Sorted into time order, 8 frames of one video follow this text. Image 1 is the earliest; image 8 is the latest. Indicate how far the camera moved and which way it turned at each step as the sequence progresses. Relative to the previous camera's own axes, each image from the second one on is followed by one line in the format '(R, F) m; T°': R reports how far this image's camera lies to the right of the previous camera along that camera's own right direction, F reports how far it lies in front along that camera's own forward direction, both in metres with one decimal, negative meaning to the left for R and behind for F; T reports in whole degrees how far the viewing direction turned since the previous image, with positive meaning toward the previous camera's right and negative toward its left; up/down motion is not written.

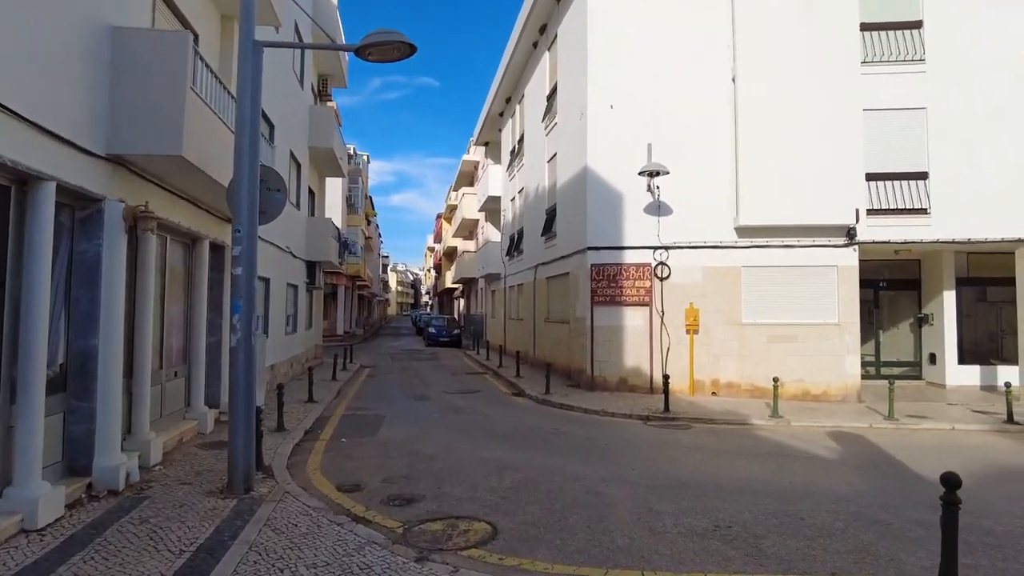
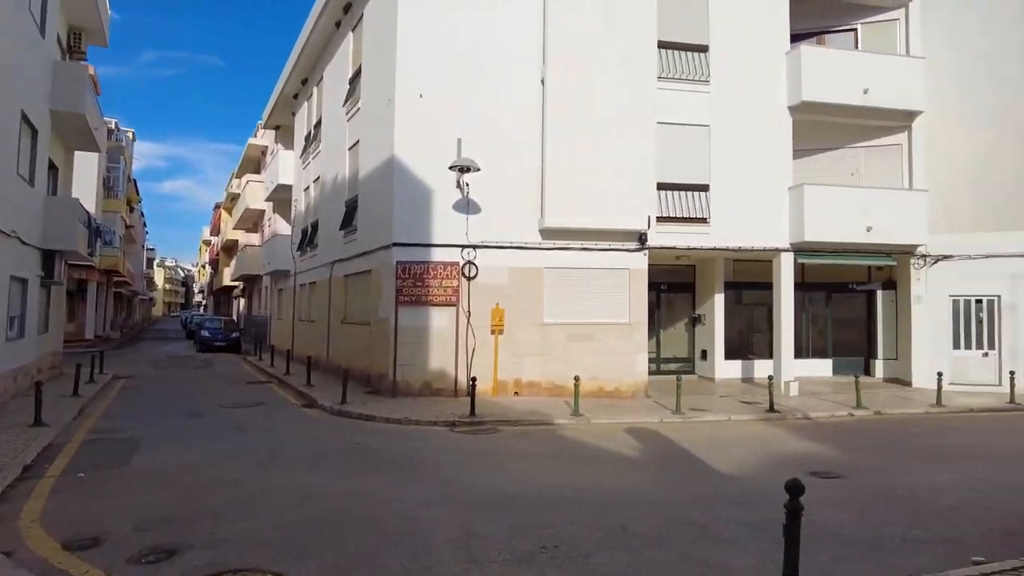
(-0.1, +0.9) m; +18°
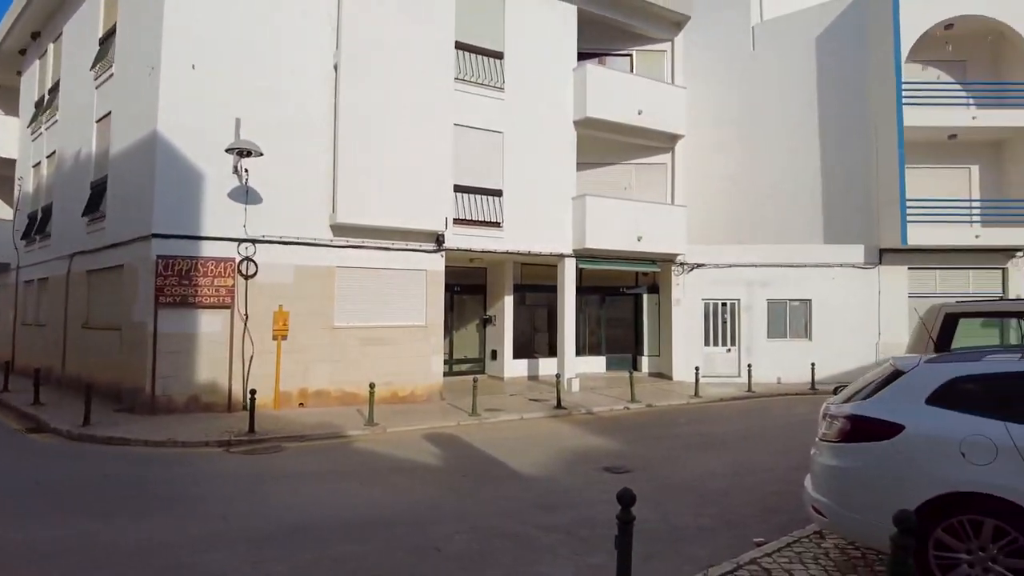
(-0.2, +0.5) m; +19°
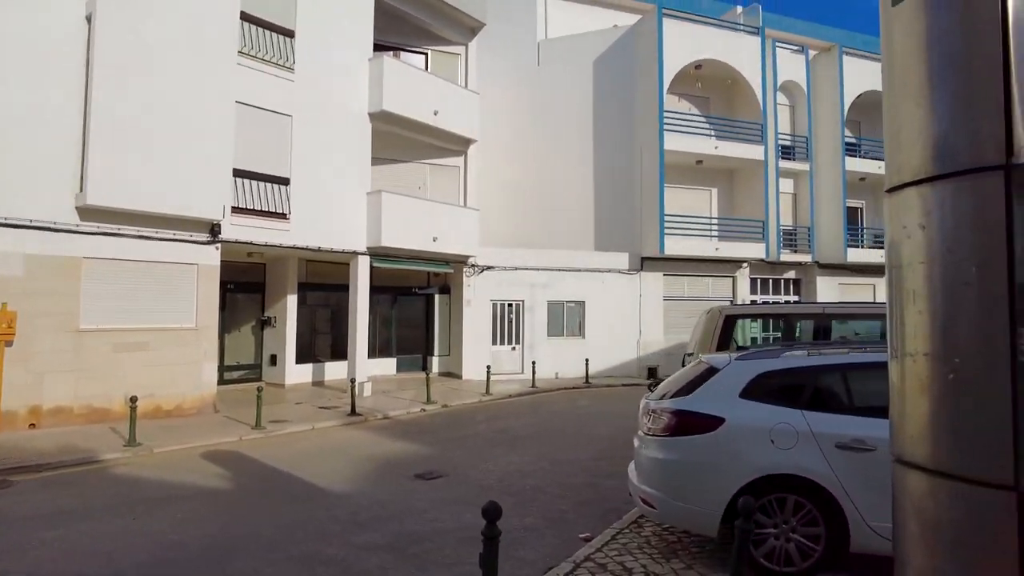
(-0.5, +0.4) m; +20°
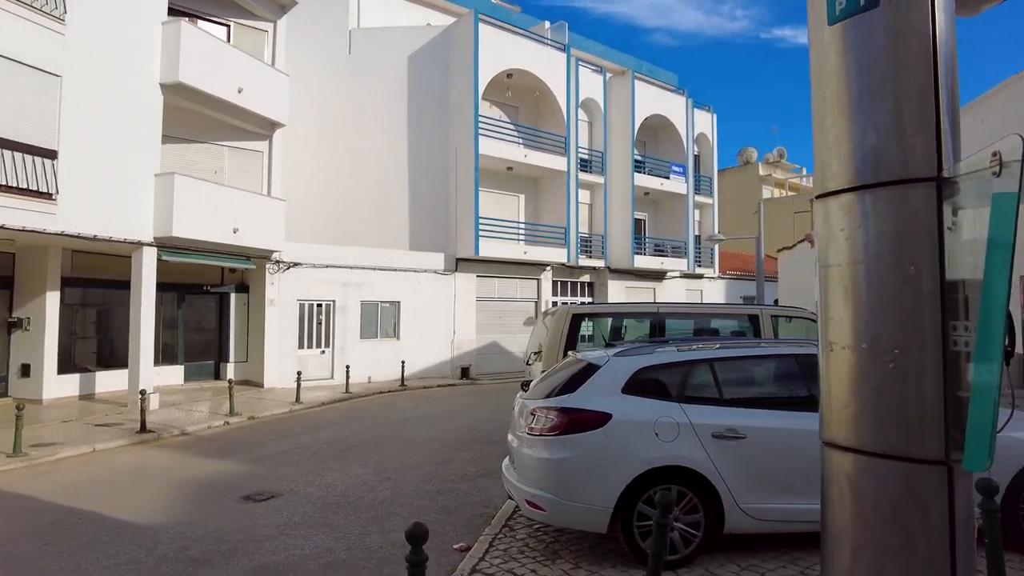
(-0.7, +0.4) m; +19°
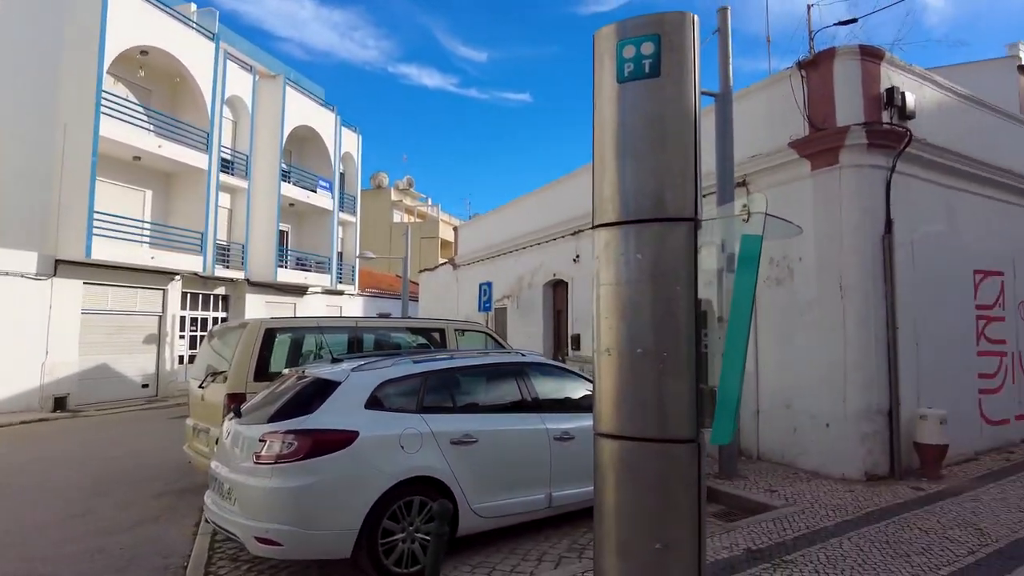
(-0.9, +0.3) m; +33°
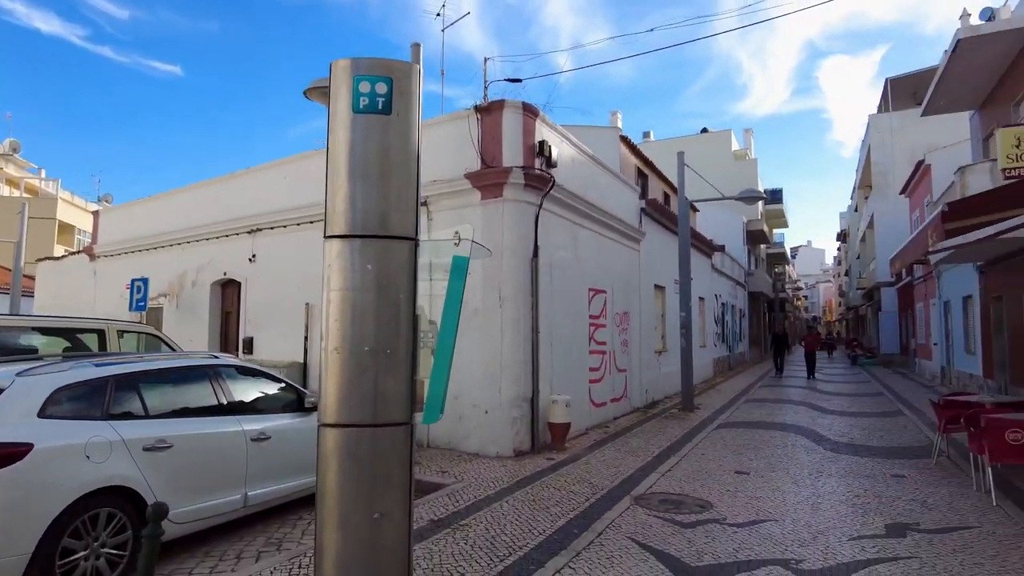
(-0.5, -0.4) m; +29°
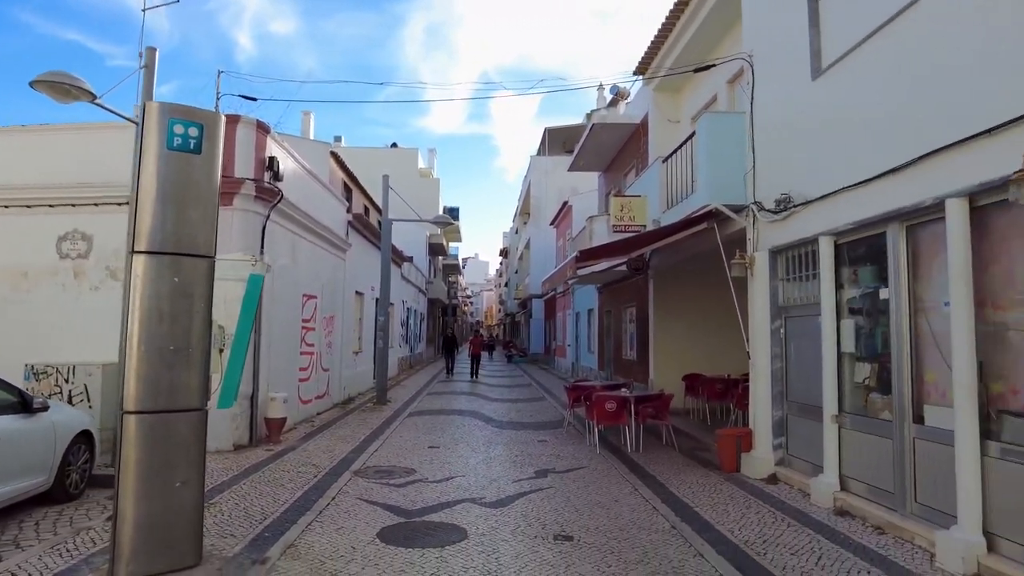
(-0.9, -1.4) m; +28°
